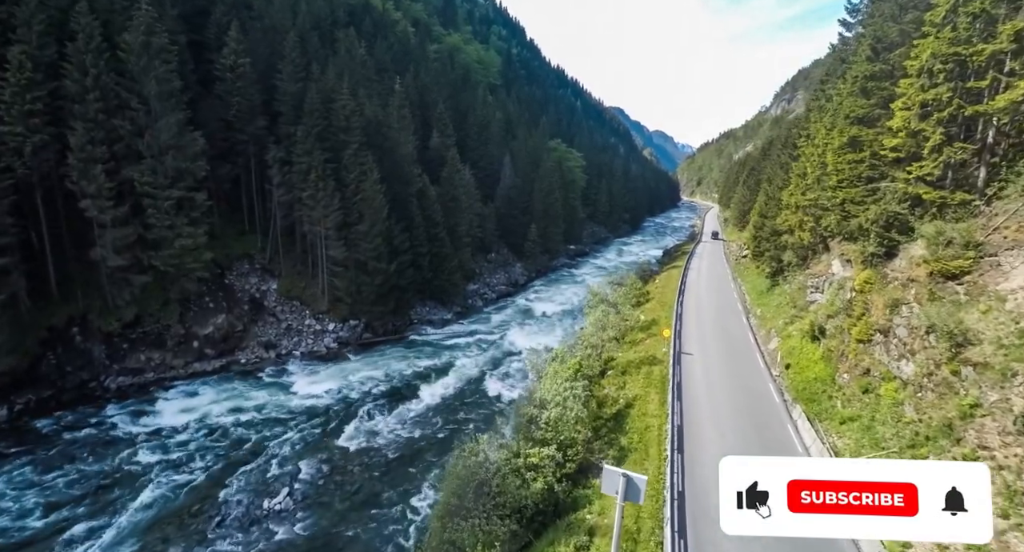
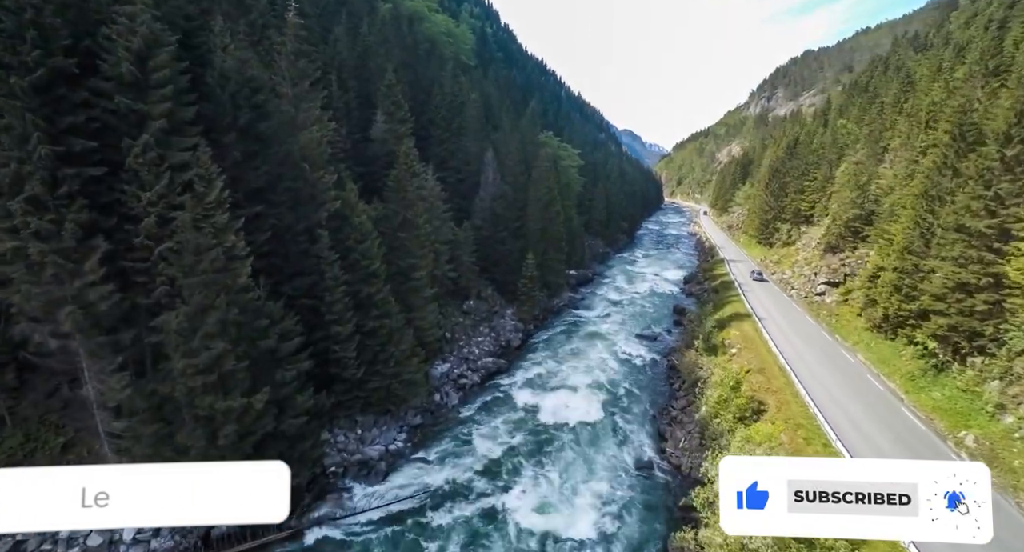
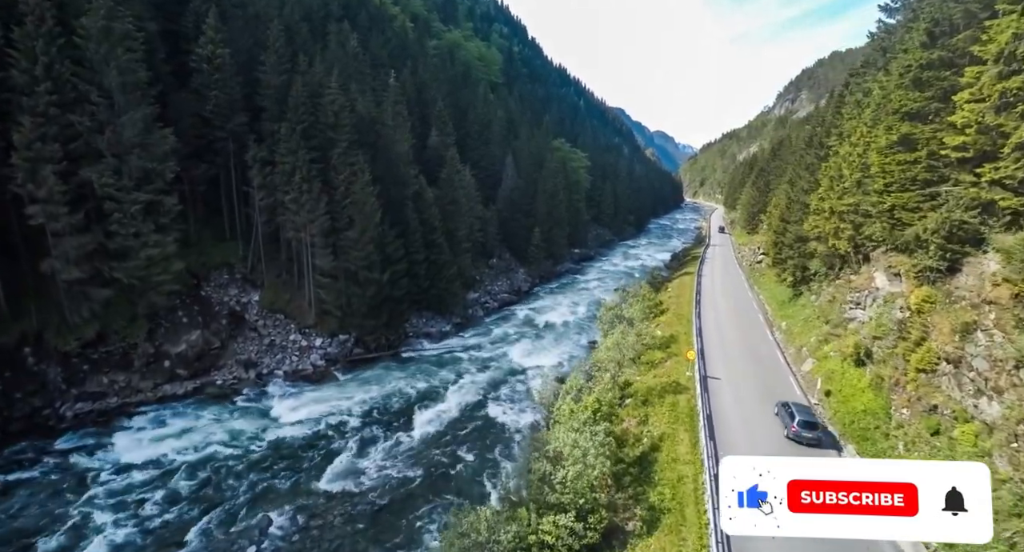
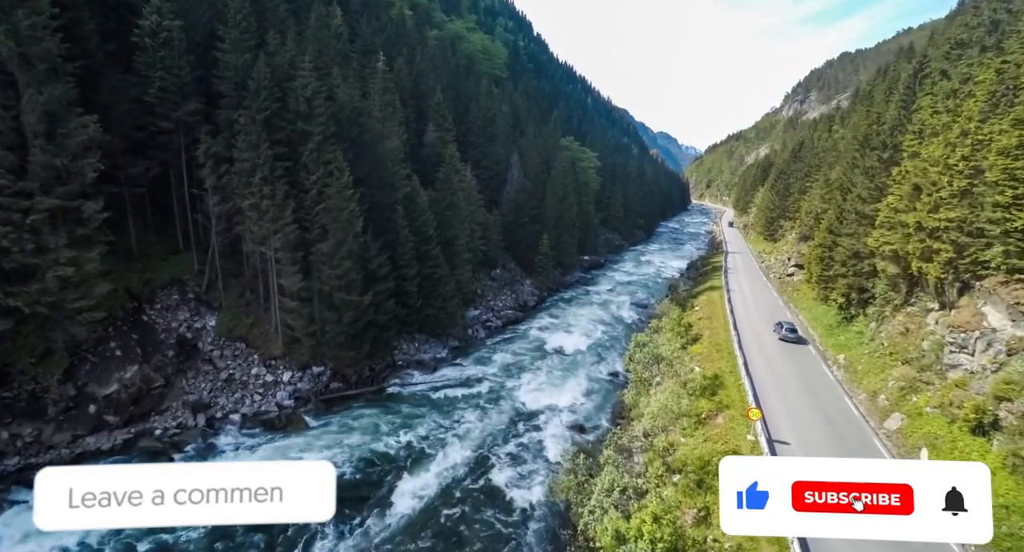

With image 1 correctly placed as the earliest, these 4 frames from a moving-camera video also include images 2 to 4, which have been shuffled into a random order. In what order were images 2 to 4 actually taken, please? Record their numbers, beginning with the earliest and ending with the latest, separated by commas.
3, 4, 2
